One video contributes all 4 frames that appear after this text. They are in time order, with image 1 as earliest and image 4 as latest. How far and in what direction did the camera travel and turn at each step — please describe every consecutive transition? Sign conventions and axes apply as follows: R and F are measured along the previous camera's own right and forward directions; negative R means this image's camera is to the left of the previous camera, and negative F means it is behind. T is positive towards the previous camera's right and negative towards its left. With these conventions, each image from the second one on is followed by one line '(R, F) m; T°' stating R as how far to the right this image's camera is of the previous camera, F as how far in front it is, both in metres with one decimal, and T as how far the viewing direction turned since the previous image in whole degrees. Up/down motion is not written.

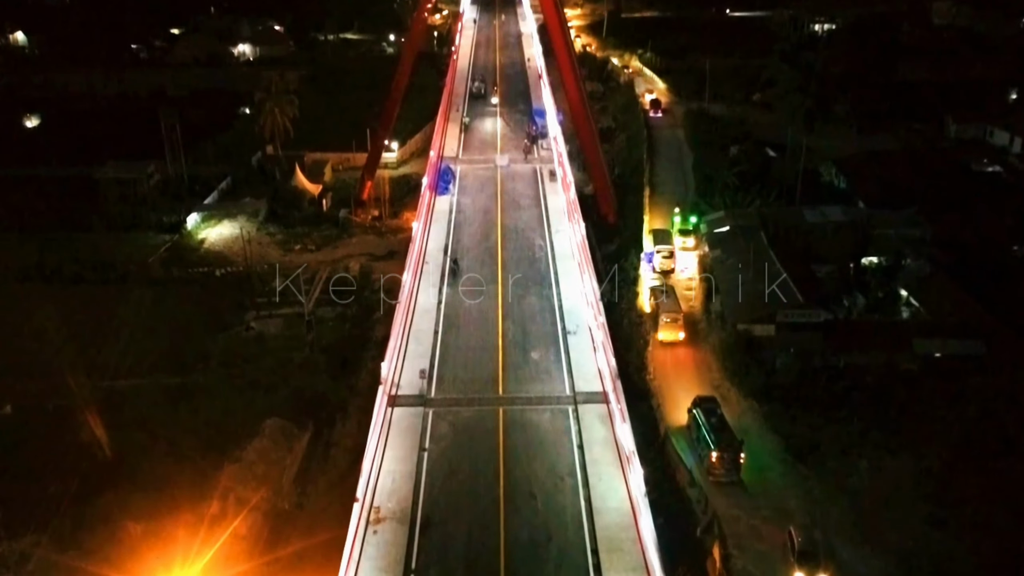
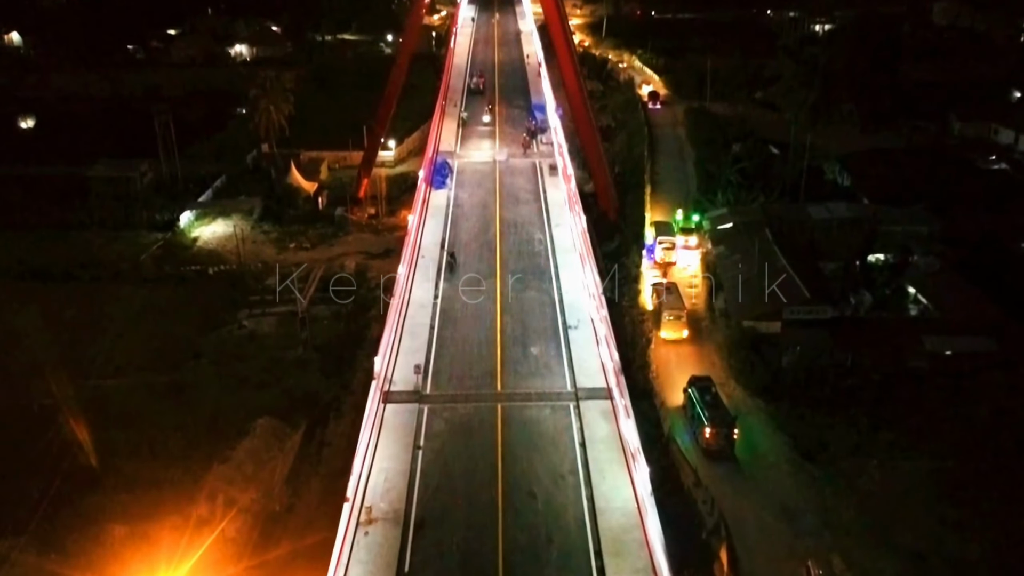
(0.0, +0.8) m; 0°
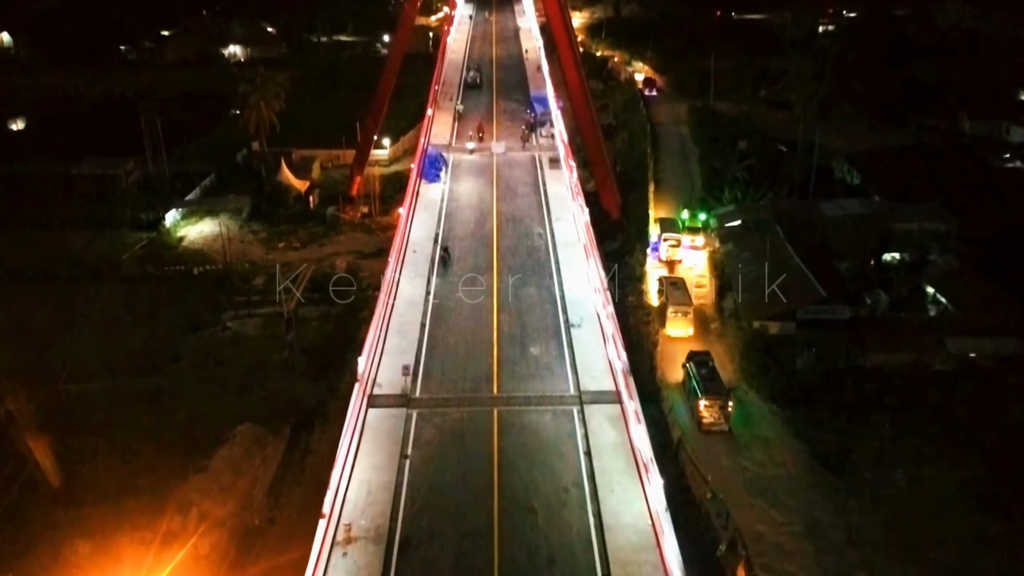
(0.0, +1.6) m; 0°
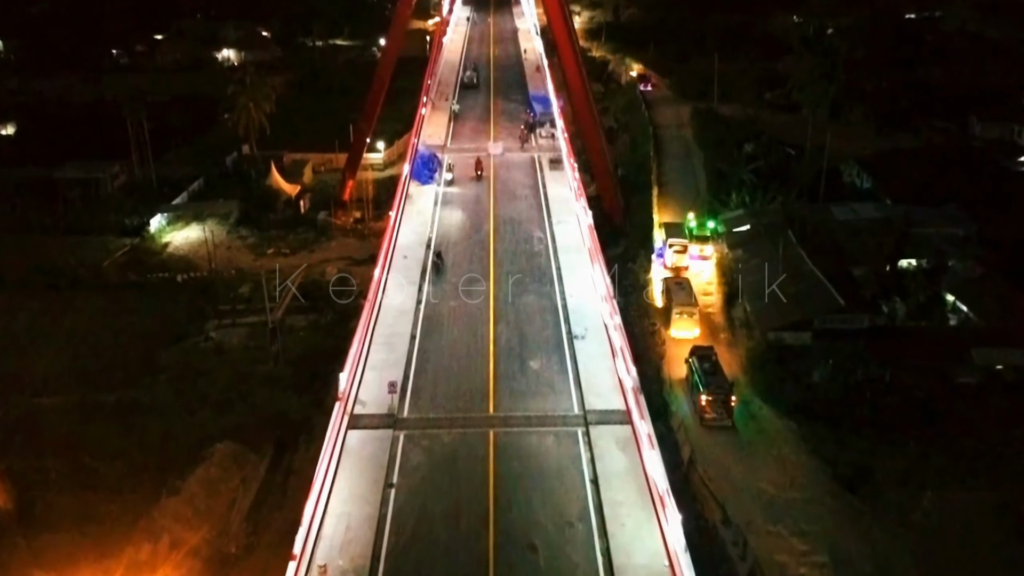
(0.0, +1.5) m; 0°
